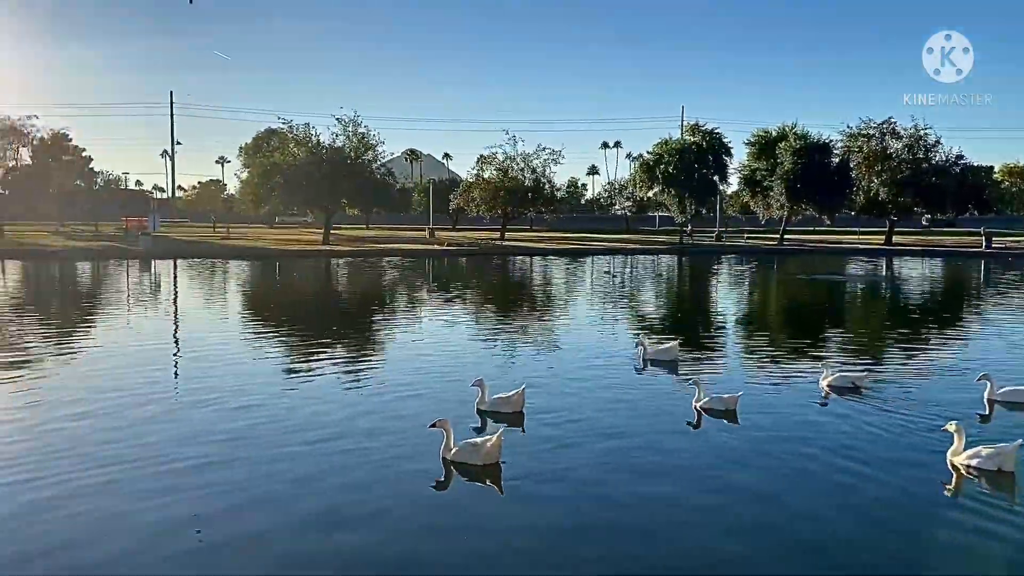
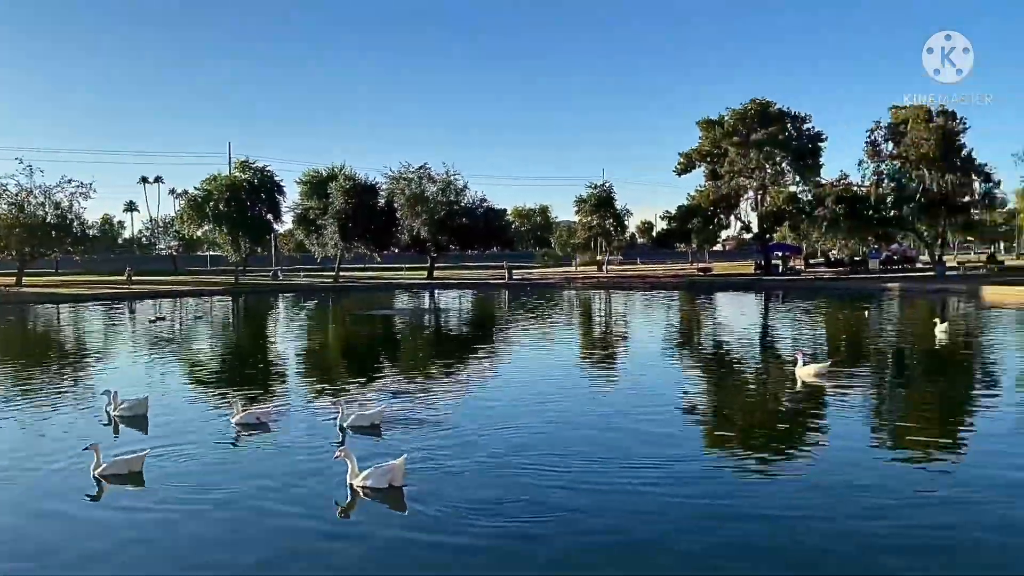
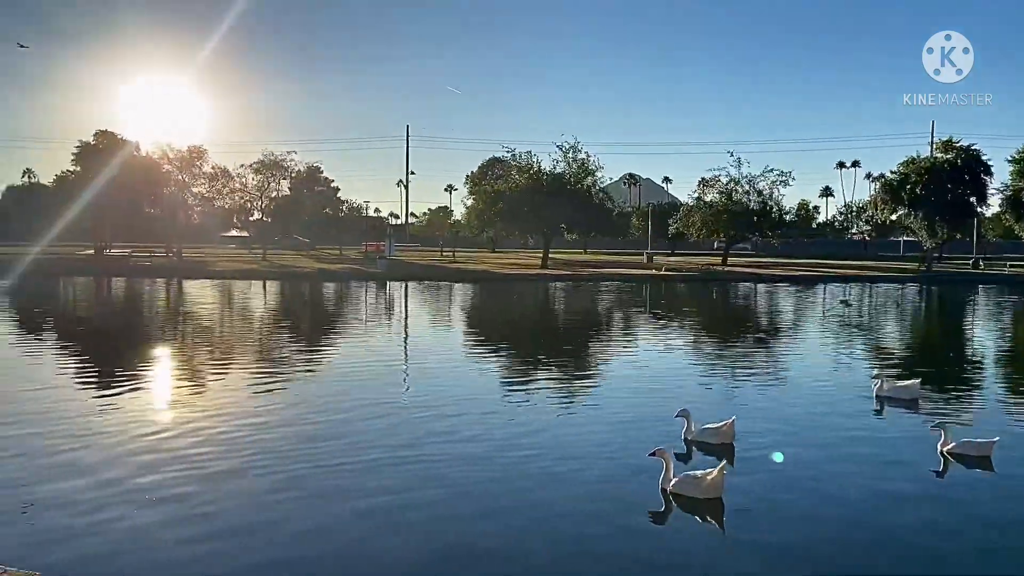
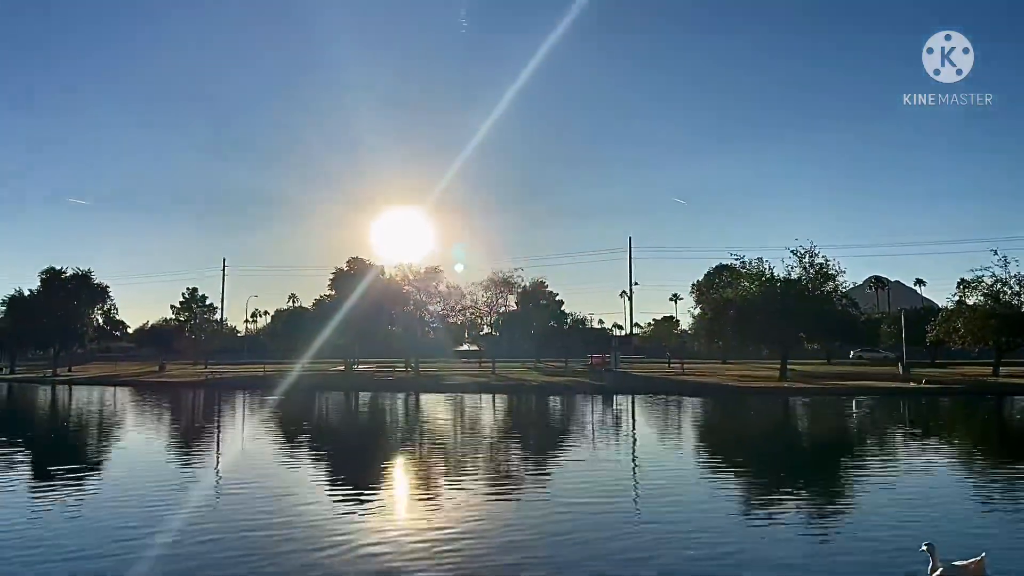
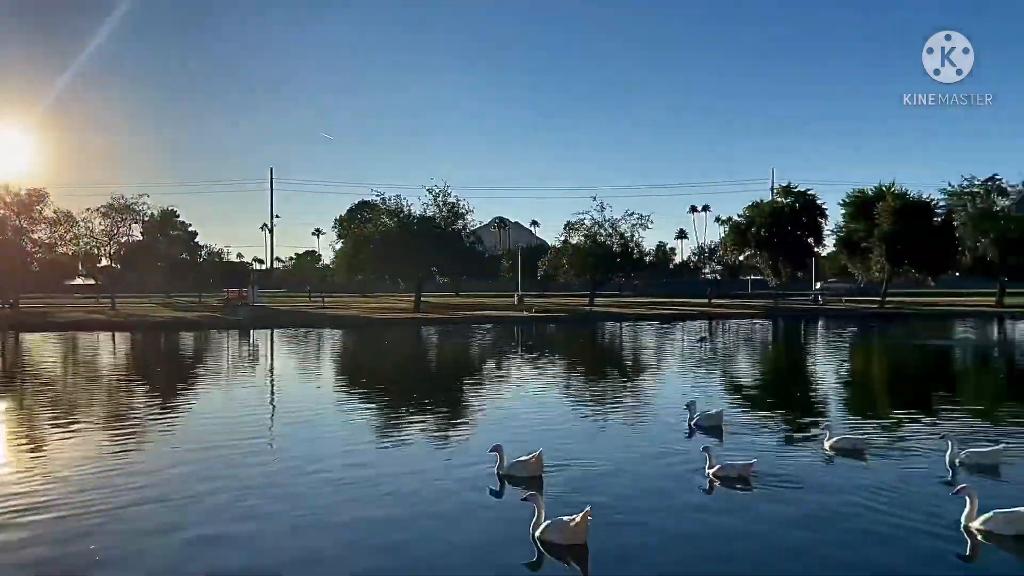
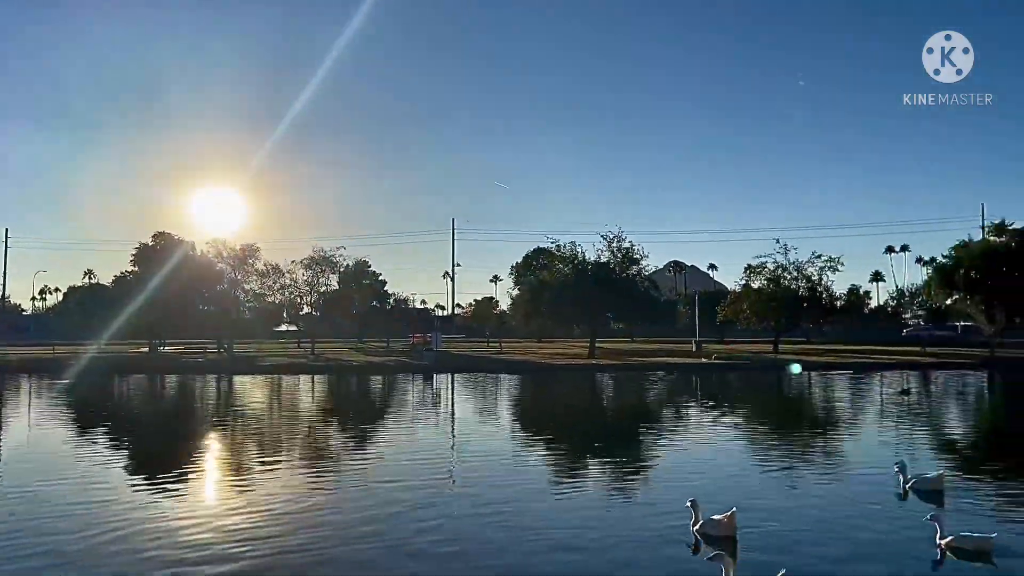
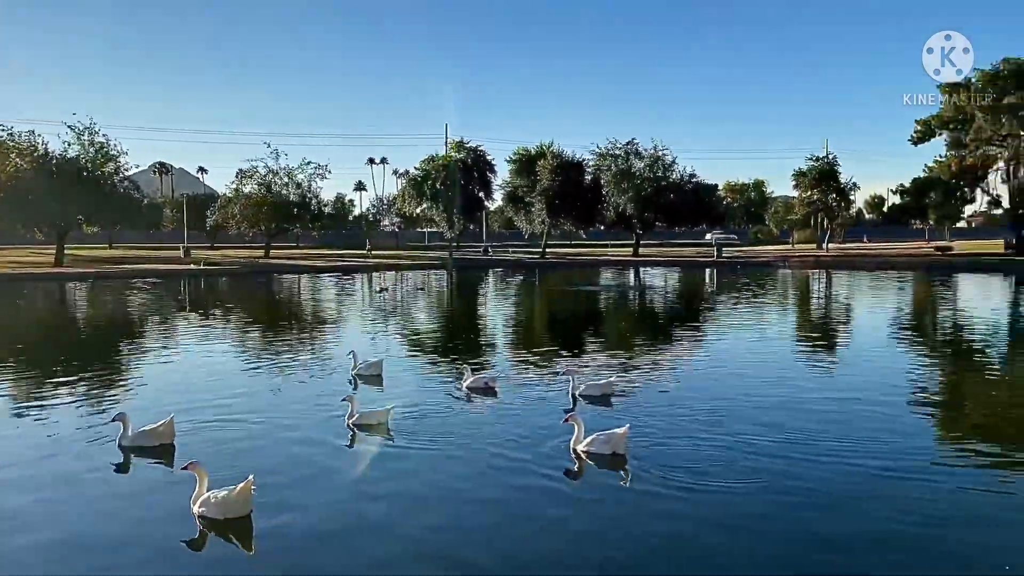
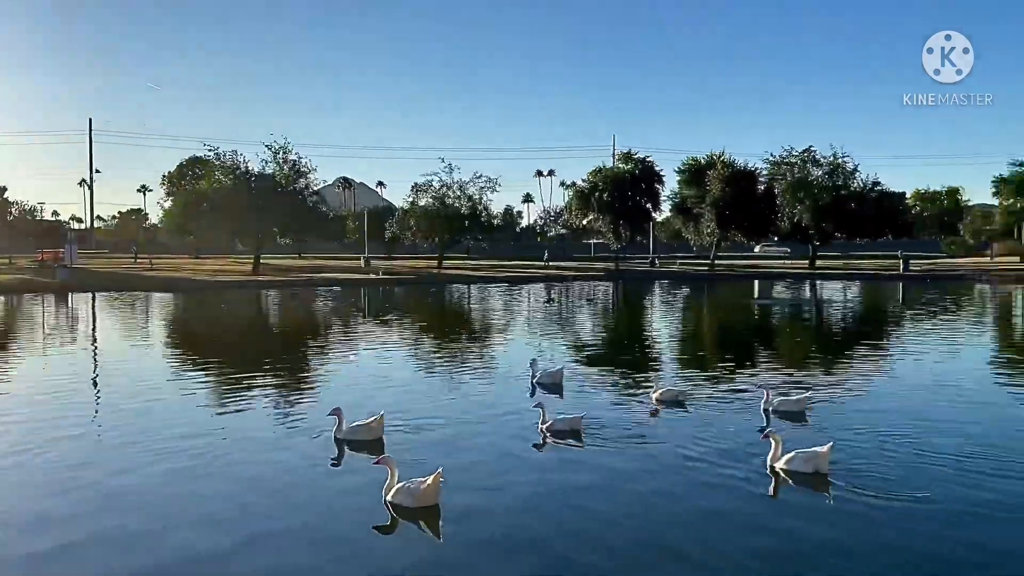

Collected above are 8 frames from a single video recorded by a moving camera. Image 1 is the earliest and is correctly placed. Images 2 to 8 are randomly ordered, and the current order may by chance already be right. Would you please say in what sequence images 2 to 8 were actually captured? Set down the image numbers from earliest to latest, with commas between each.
3, 4, 6, 5, 8, 7, 2
